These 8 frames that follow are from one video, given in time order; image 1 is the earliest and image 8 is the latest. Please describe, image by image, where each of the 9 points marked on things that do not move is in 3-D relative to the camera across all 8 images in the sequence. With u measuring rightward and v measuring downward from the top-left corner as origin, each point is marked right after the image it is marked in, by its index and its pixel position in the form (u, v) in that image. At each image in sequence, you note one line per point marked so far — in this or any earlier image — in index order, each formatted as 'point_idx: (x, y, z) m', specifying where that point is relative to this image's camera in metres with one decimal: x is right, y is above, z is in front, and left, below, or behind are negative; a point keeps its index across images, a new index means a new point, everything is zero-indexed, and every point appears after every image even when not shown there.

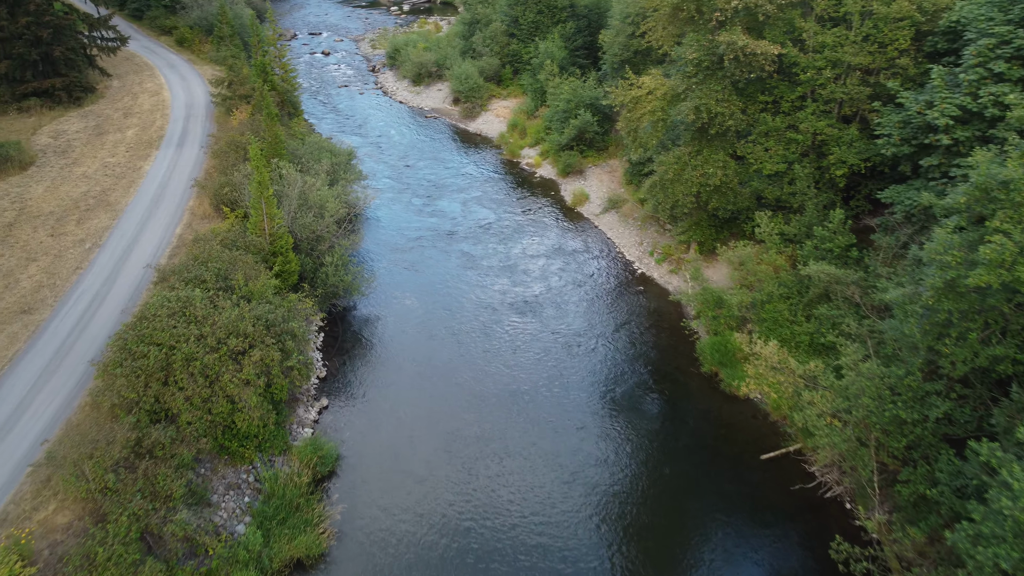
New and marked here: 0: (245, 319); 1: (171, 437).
0: (-5.8, -0.7, +17.6) m
1: (-6.3, -2.8, +15.1) m
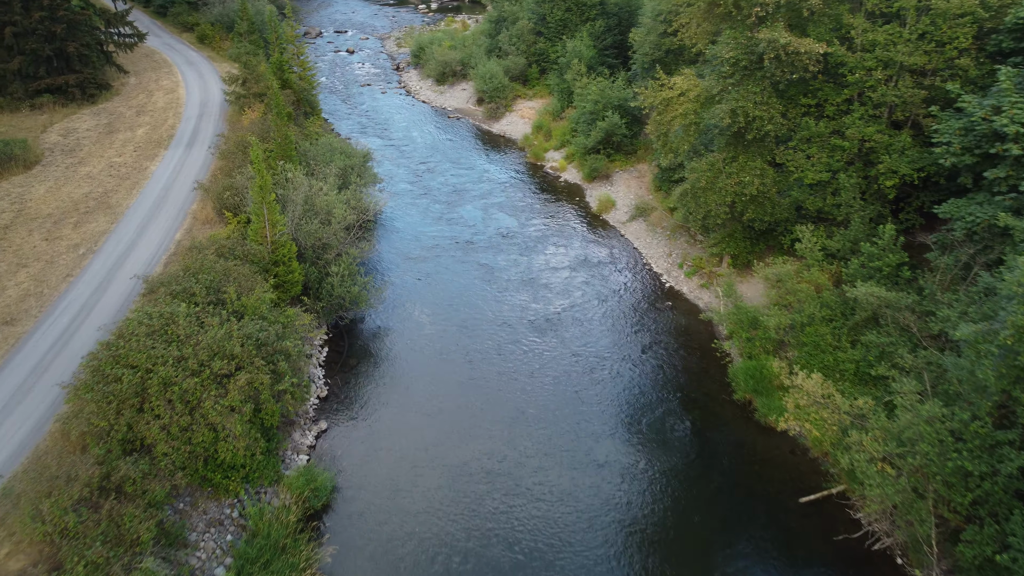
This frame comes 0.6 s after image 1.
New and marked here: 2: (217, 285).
0: (-5.5, -1.0, +16.2) m
1: (-6.2, -3.1, +13.6) m
2: (-6.5, +0.1, +18.0) m
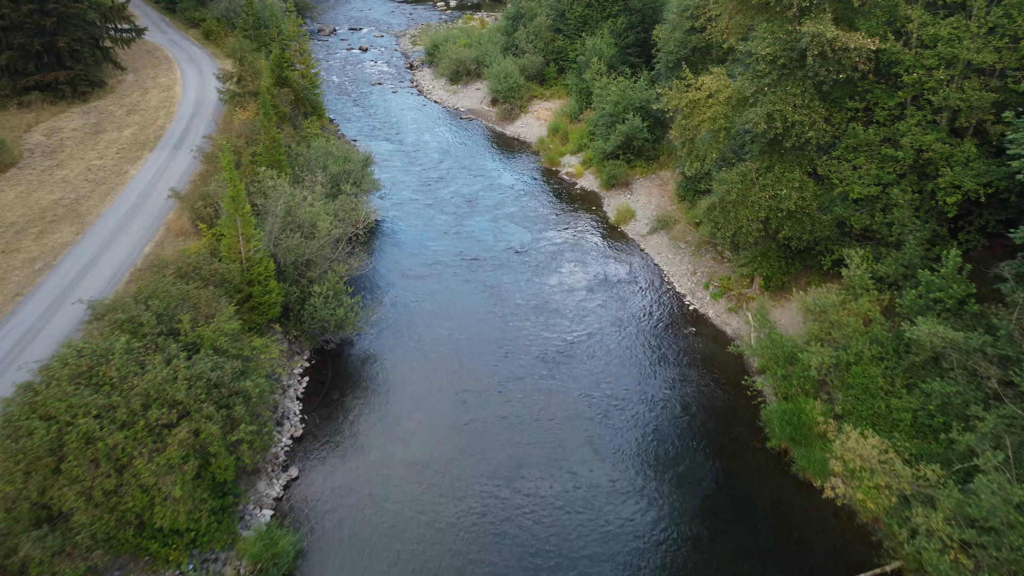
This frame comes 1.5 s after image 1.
0: (-5.6, -1.6, +13.8) m
1: (-6.4, -3.6, +11.2) m
2: (-6.6, -0.5, +15.7) m
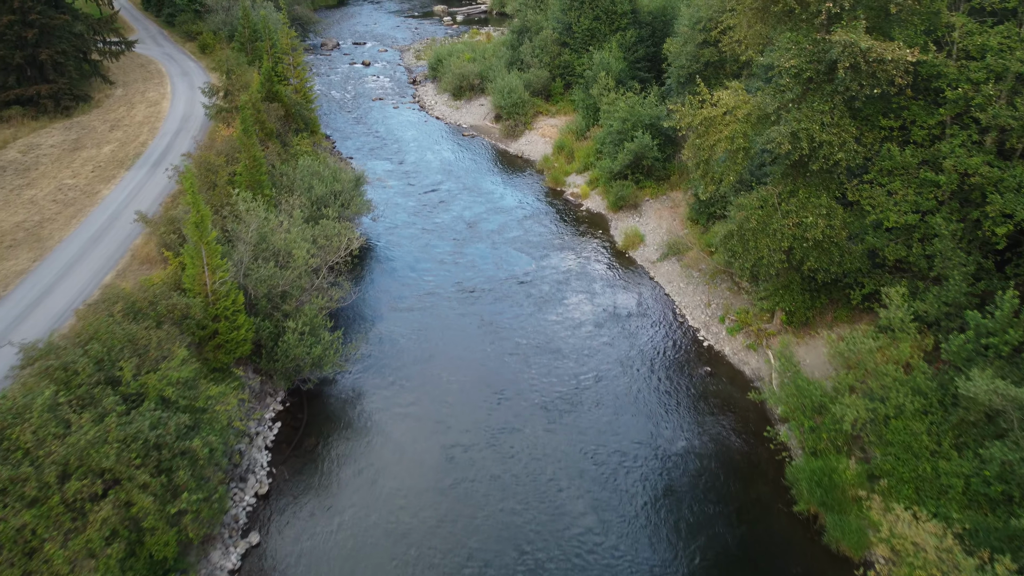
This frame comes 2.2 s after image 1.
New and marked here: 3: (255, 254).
0: (-5.8, -2.2, +11.8) m
1: (-6.6, -4.2, +9.2) m
2: (-6.7, -1.2, +13.7) m
3: (-6.0, +0.8, +19.0) m
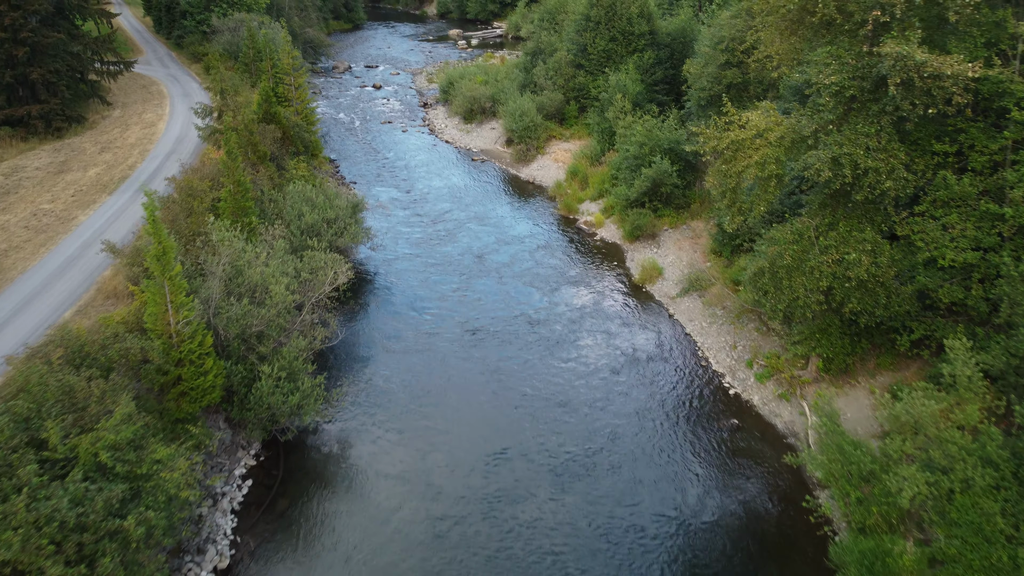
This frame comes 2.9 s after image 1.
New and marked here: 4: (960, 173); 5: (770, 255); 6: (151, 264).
0: (-5.9, -2.8, +9.7) m
1: (-6.8, -4.8, +7.1) m
2: (-6.8, -1.8, +11.7) m
3: (-5.9, 0.0, +17.0) m
4: (+8.8, +2.3, +16.0) m
5: (+5.7, +0.7, +17.9) m
6: (-6.6, +0.4, +14.7) m
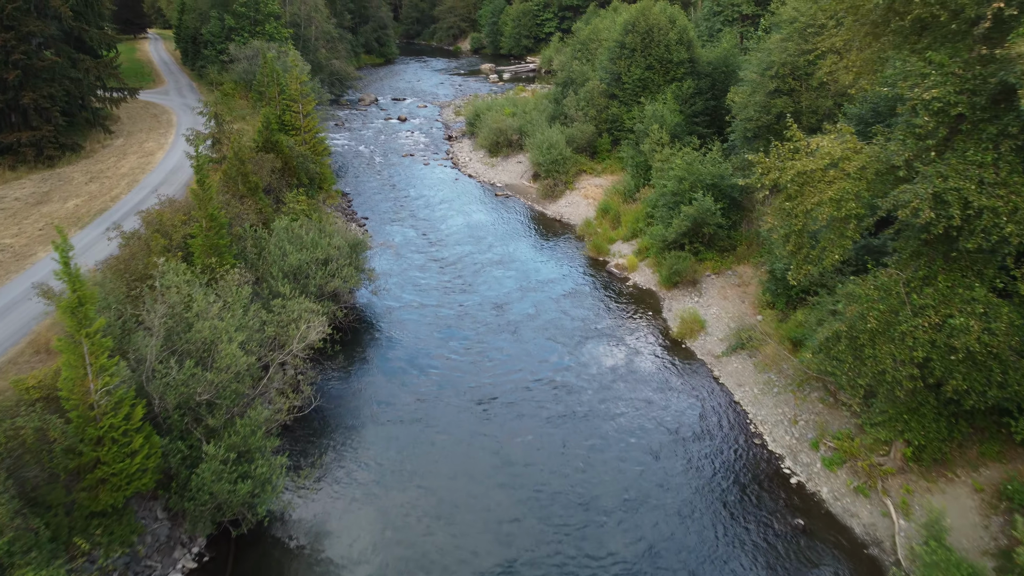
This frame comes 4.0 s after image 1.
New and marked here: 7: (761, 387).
0: (-6.1, -3.5, +6.5) m
1: (-7.1, -5.3, +3.8) m
2: (-6.9, -2.5, +8.5) m
3: (-5.8, -1.0, +13.9) m
4: (+8.9, +1.1, +12.4) m
5: (+5.9, -0.5, +14.3) m
6: (-6.6, -0.5, +11.6) m
7: (+5.8, -2.3, +18.9) m
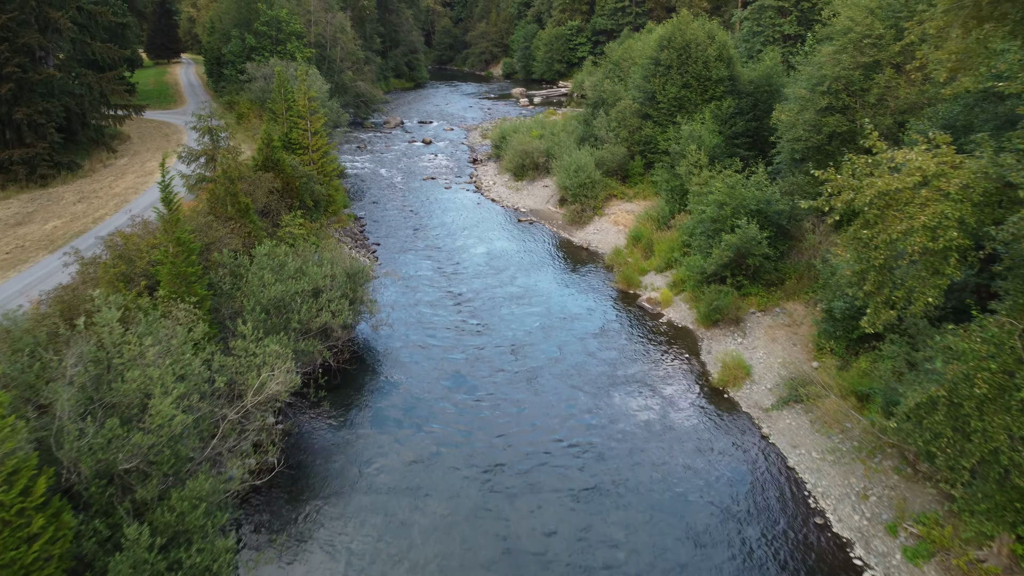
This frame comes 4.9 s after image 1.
0: (-6.4, -3.8, +3.8) m
1: (-7.5, -5.5, +1.1) m
2: (-7.1, -2.9, +5.9) m
3: (-5.7, -1.6, +11.3) m
4: (+8.9, +0.5, +9.2) m
5: (+6.0, -1.2, +11.3) m
6: (-6.6, -0.9, +9.1) m
7: (+6.0, -3.1, +15.8) m
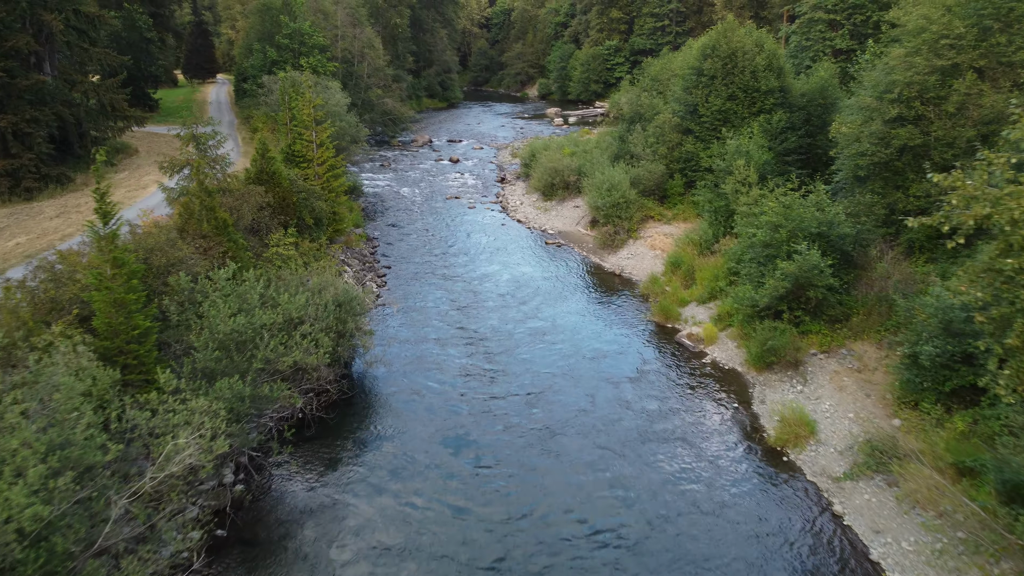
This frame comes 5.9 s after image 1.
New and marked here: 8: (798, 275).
0: (-6.9, -3.9, +0.8) m
1: (-8.1, -5.5, -1.8) m
2: (-7.4, -3.1, +3.0) m
3: (-5.8, -1.9, +8.3) m
4: (+8.8, -0.1, +5.7) m
5: (+5.9, -1.7, +7.8) m
6: (-6.8, -1.2, +6.2) m
7: (+6.1, -3.8, +12.3) m
8: (+6.6, +0.3, +18.8) m
